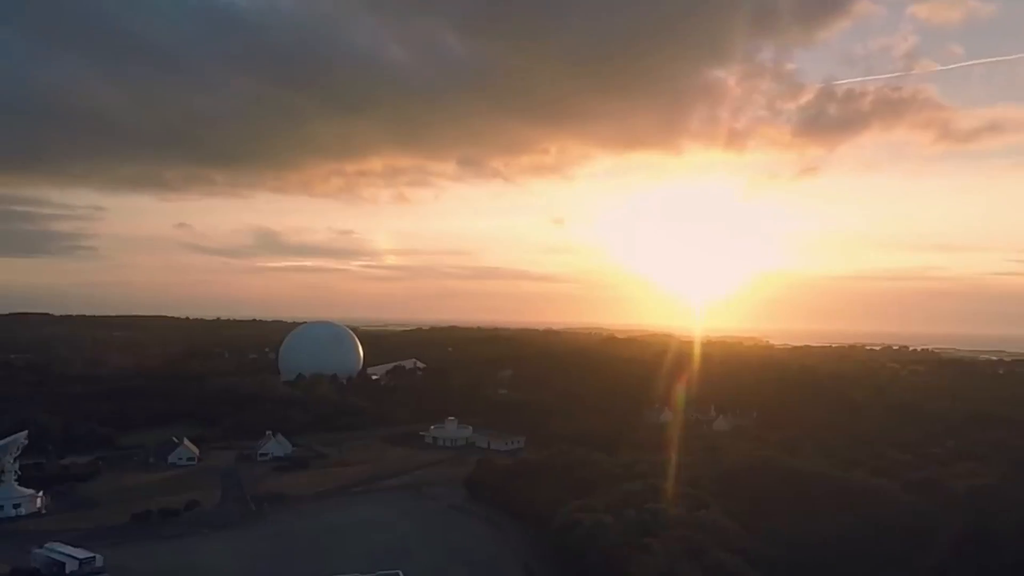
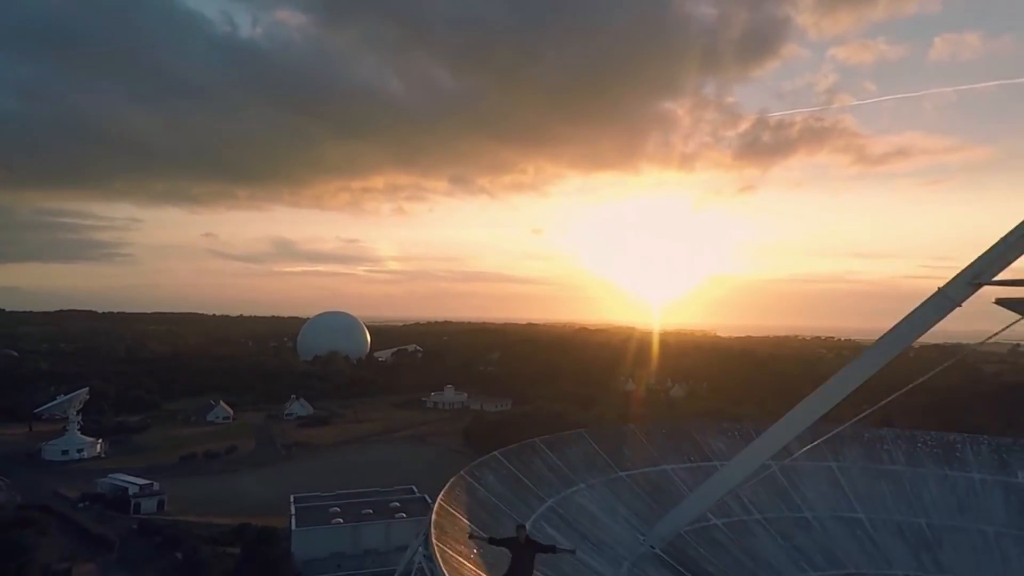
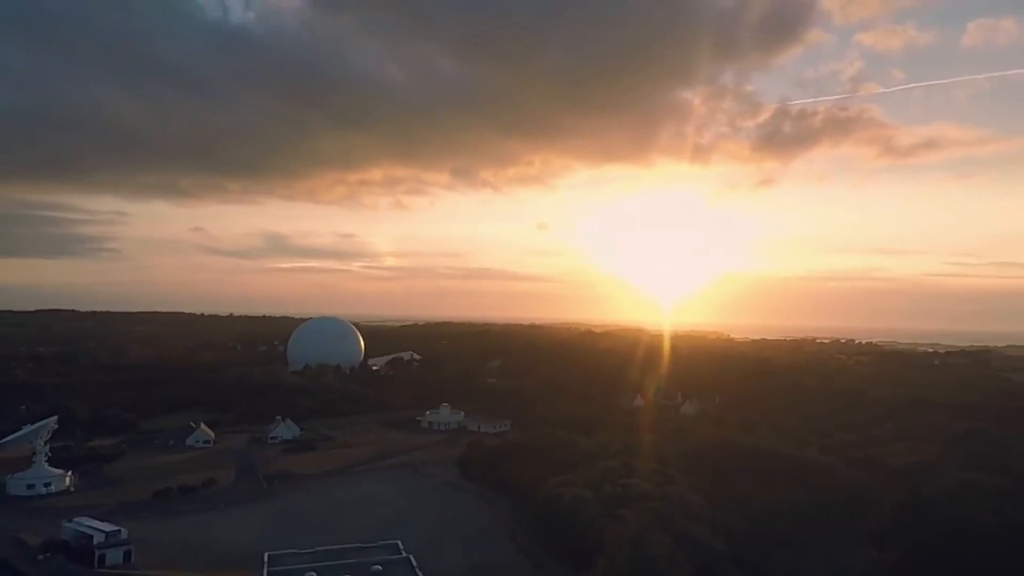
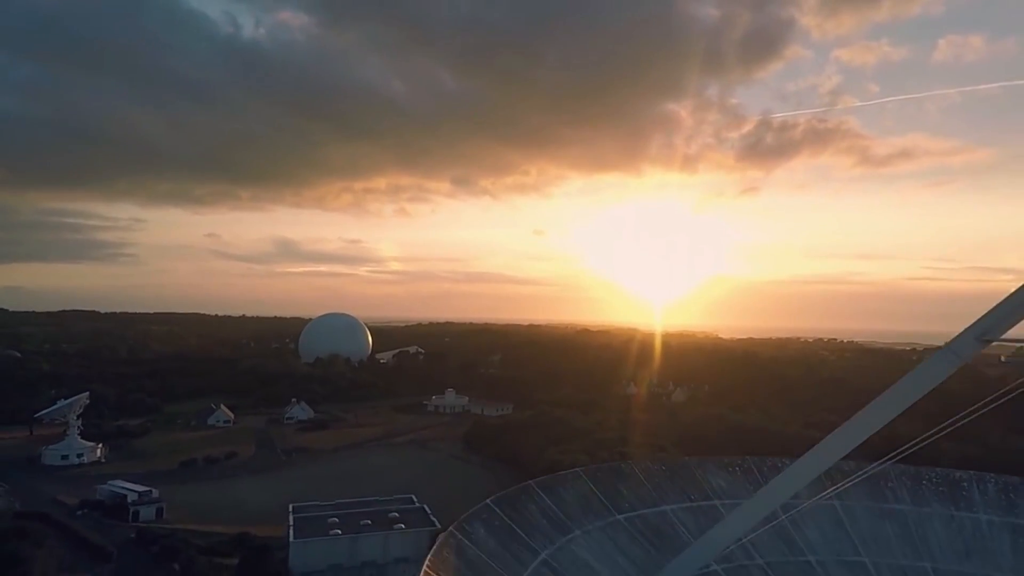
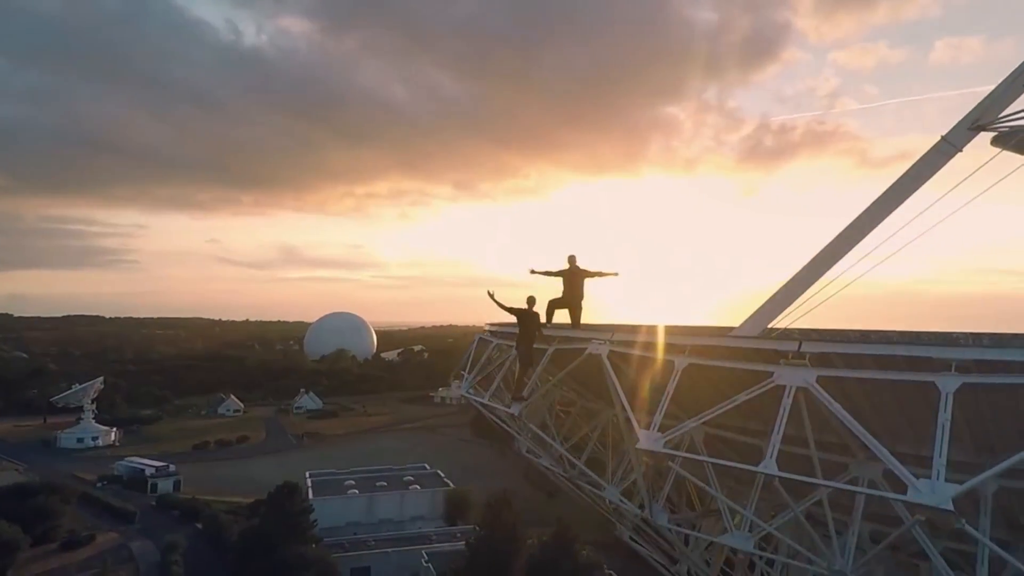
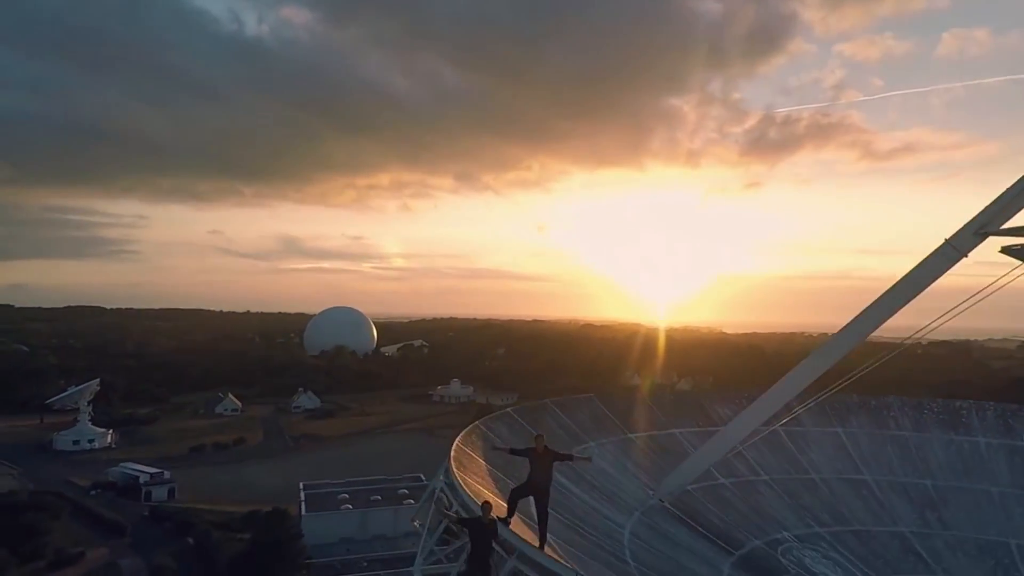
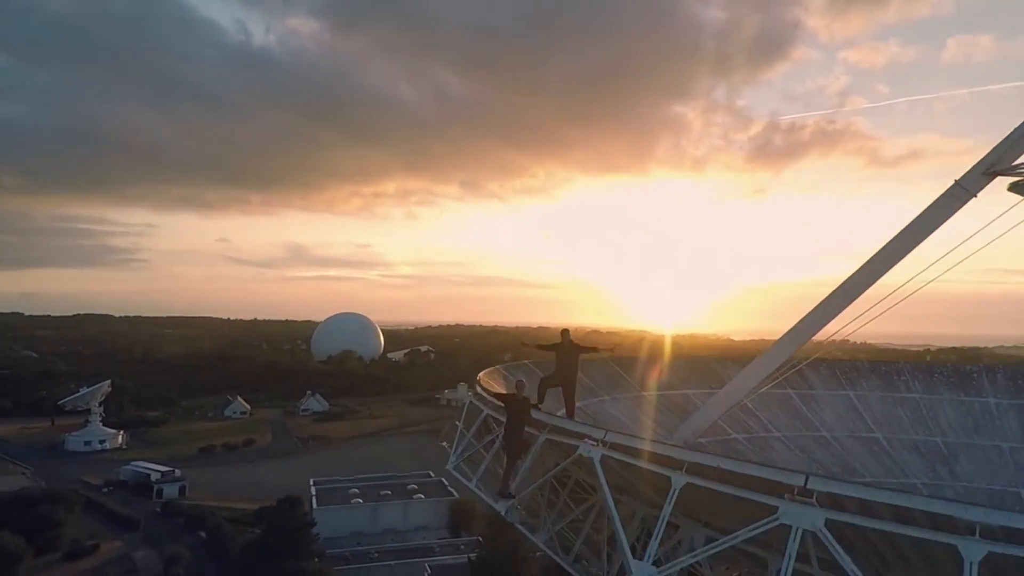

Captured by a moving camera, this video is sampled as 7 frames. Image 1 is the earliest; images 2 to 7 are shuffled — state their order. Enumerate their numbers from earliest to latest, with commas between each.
3, 4, 2, 6, 7, 5
